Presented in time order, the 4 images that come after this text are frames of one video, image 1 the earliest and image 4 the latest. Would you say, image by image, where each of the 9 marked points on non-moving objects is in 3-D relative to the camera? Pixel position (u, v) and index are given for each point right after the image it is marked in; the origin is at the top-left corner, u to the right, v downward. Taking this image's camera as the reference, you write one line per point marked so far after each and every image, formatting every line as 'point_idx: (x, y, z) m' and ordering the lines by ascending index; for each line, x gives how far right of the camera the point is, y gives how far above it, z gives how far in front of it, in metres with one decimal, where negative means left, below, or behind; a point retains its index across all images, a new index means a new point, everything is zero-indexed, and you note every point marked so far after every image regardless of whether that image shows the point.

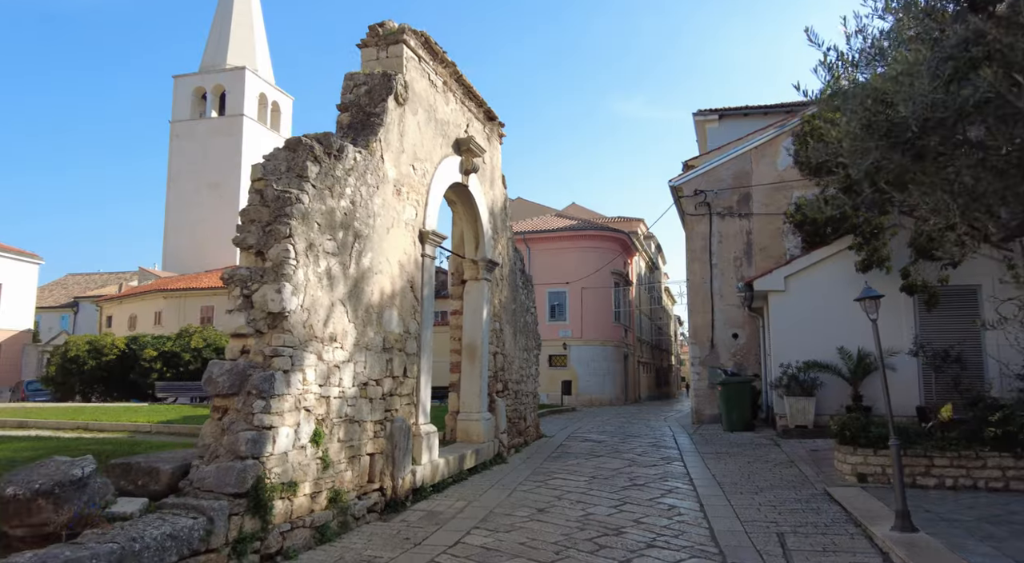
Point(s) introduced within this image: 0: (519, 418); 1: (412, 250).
0: (+0.1, -2.3, +11.0) m
1: (-1.1, +0.4, +7.2) m
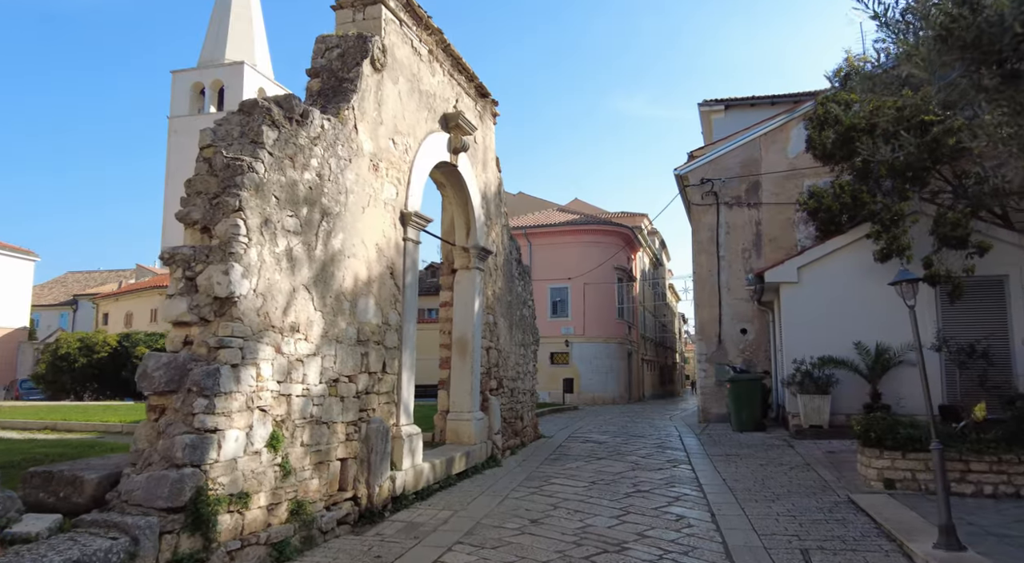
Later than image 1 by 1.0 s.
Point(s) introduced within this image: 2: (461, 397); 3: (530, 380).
0: (0.0, -2.1, +10.3) m
1: (-1.2, +0.5, +6.5) m
2: (-0.7, -1.5, +8.5) m
3: (+0.3, -1.7, +11.2) m
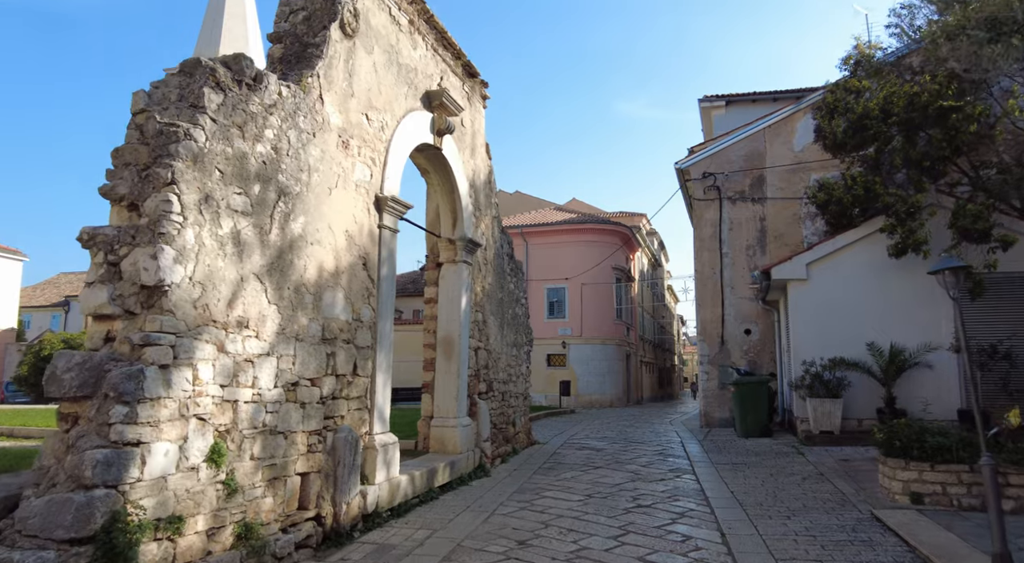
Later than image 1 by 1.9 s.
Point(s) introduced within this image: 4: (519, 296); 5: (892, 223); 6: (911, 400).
0: (-0.1, -2.1, +9.6) m
1: (-1.3, +0.6, +5.8) m
2: (-0.8, -1.4, +7.8) m
3: (+0.2, -1.6, +10.5) m
4: (+0.1, -0.2, +10.6) m
5: (+5.8, +0.9, +10.1) m
6: (+6.2, -1.8, +10.2) m
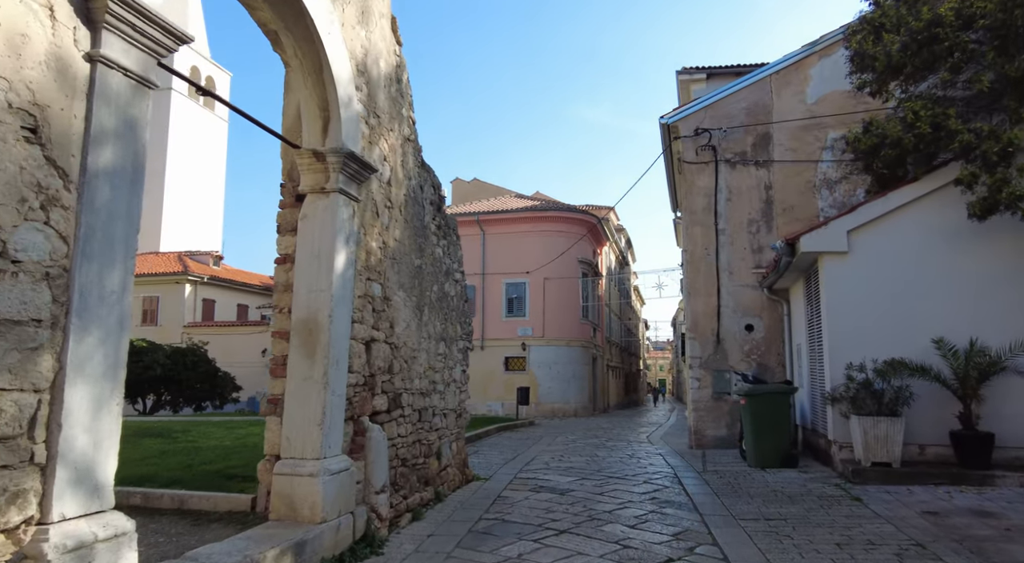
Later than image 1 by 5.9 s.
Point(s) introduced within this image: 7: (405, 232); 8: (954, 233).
0: (-0.8, -1.7, +6.4) m
1: (-1.8, +1.0, +2.5) m
2: (-1.4, -1.0, +4.5) m
3: (-0.6, -1.2, +7.3) m
4: (-0.7, +0.2, +7.4) m
5: (+5.1, +1.2, +7.2) m
6: (+5.4, -1.5, +7.3) m
7: (-1.0, +0.4, +6.1) m
8: (+5.1, +0.6, +7.7) m
